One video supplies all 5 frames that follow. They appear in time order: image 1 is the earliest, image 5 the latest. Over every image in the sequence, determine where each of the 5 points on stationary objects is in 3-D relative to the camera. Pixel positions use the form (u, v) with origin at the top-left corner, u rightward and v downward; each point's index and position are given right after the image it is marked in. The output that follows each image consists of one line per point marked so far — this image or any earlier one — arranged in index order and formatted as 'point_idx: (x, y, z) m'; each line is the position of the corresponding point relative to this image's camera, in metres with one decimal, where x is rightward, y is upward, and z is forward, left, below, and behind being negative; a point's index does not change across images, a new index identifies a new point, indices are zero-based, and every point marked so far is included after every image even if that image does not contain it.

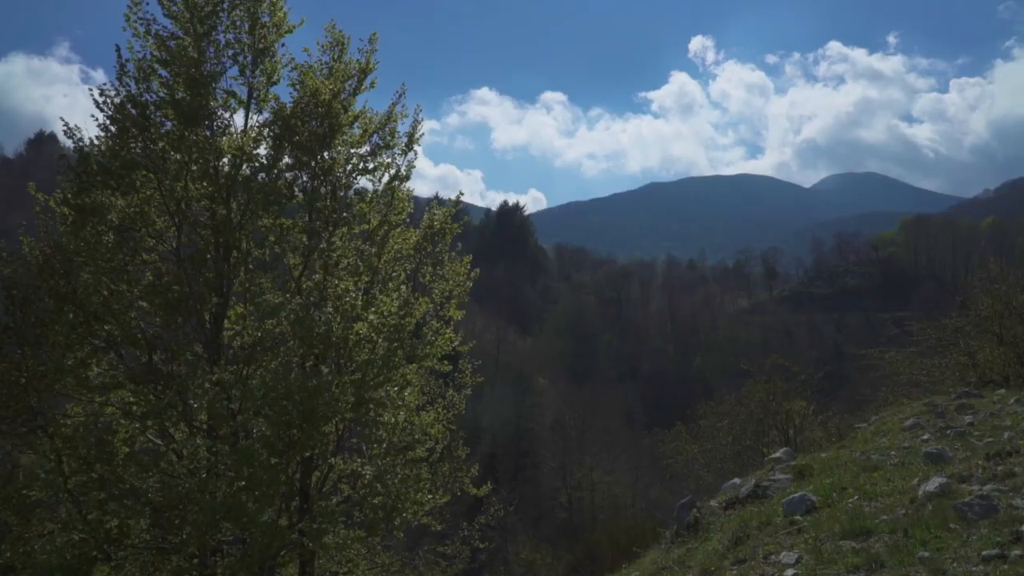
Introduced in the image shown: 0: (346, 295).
0: (-2.0, -0.1, +8.5) m
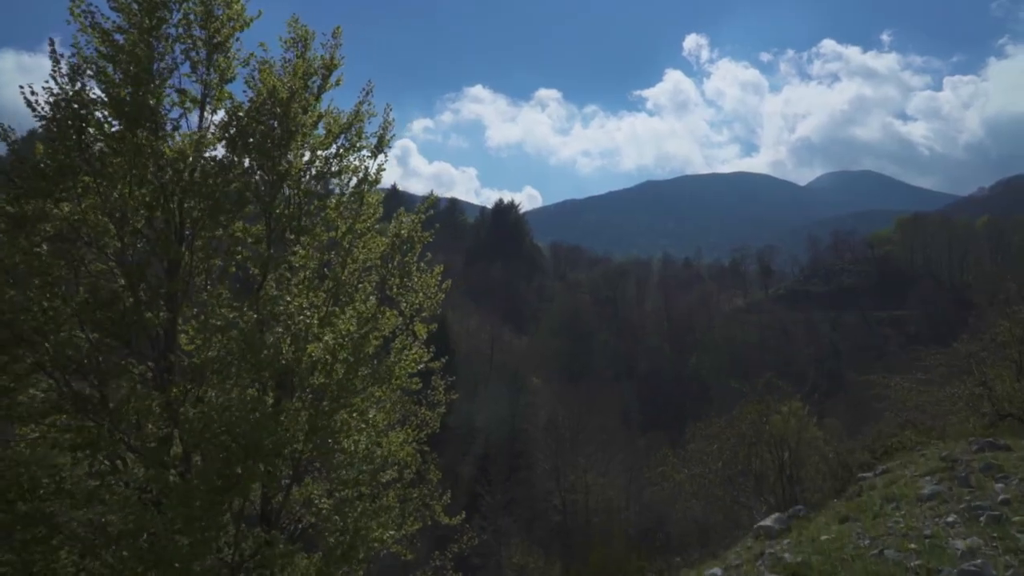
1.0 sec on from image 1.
0: (-2.3, -0.3, +7.8) m
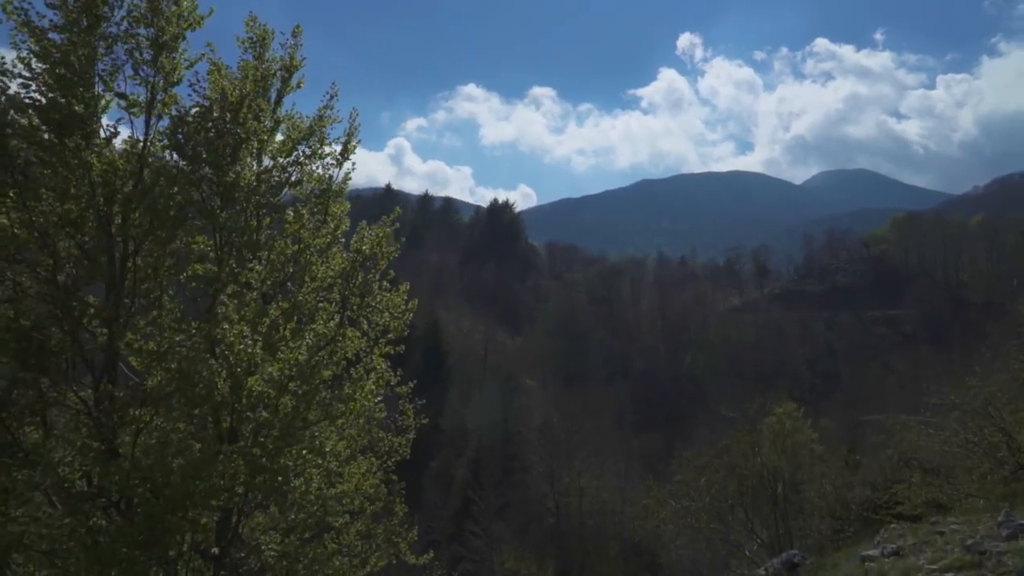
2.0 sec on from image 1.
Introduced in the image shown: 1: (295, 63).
0: (-2.6, -0.5, +7.1) m
1: (-2.8, +2.9, +9.5) m
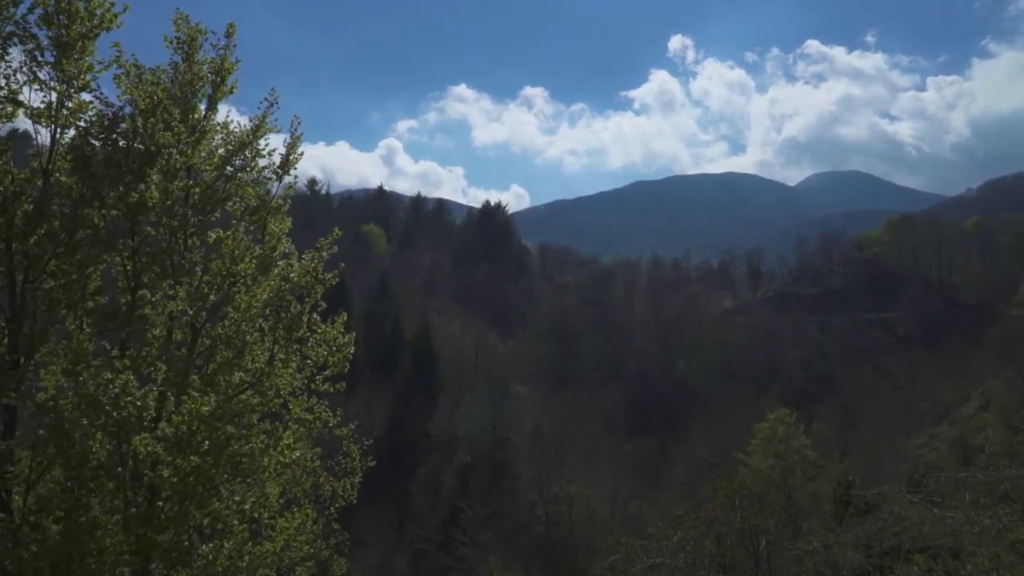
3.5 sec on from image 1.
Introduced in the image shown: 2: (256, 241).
0: (-3.1, -0.8, +6.2) m
1: (-3.4, +2.6, +8.6) m
2: (-3.0, +0.5, +8.4) m
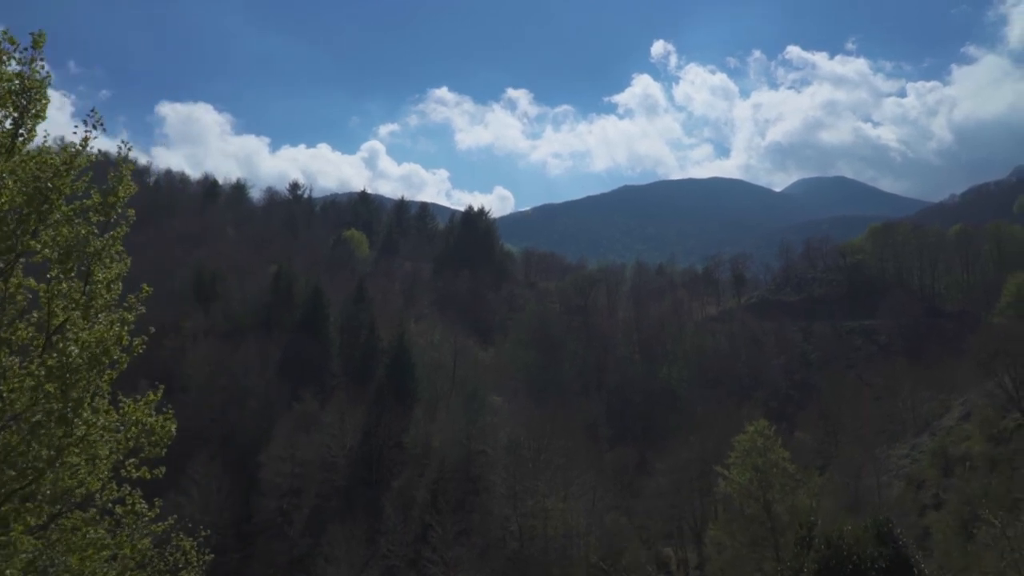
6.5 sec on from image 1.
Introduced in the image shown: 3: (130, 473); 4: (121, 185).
0: (-4.4, -1.4, +4.7) m
1: (-4.7, +2.0, +7.2) m
2: (-4.3, -0.1, +6.9) m
3: (-3.4, -1.7, +6.5) m
4: (-4.1, +1.0, +7.7) m
